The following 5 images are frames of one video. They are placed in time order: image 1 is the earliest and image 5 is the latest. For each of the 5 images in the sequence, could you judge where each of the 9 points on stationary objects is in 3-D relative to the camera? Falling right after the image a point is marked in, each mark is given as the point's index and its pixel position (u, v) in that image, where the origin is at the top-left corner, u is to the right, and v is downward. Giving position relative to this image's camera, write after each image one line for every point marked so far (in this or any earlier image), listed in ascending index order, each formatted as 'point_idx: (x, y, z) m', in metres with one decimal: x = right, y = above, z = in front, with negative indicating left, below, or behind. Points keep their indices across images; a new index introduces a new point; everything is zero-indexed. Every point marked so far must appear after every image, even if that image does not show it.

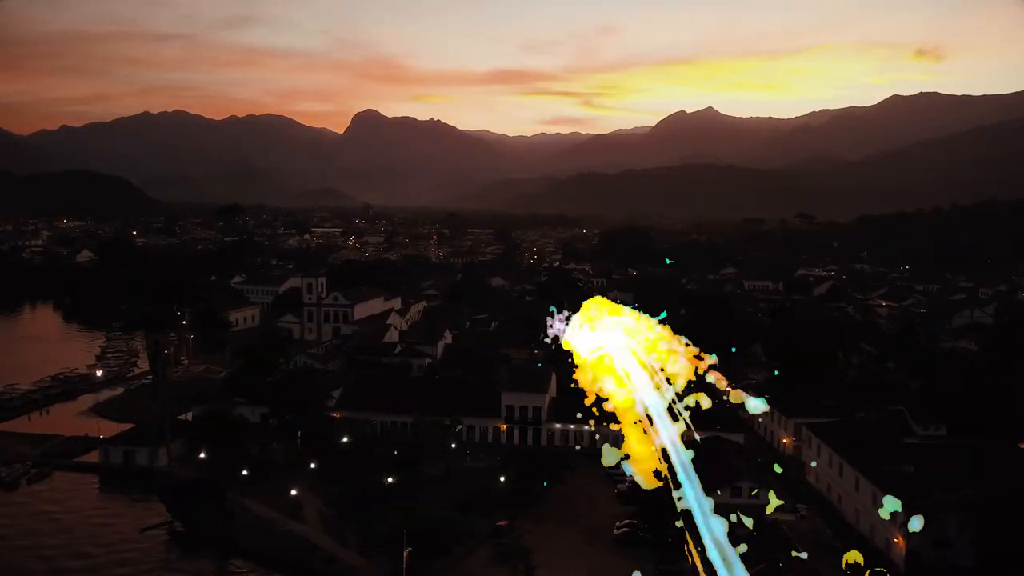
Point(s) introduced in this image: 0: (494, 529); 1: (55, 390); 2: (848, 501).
0: (-0.2, -3.1, +10.0) m
1: (-9.9, -2.3, +16.7) m
2: (+4.7, -3.0, +10.6) m
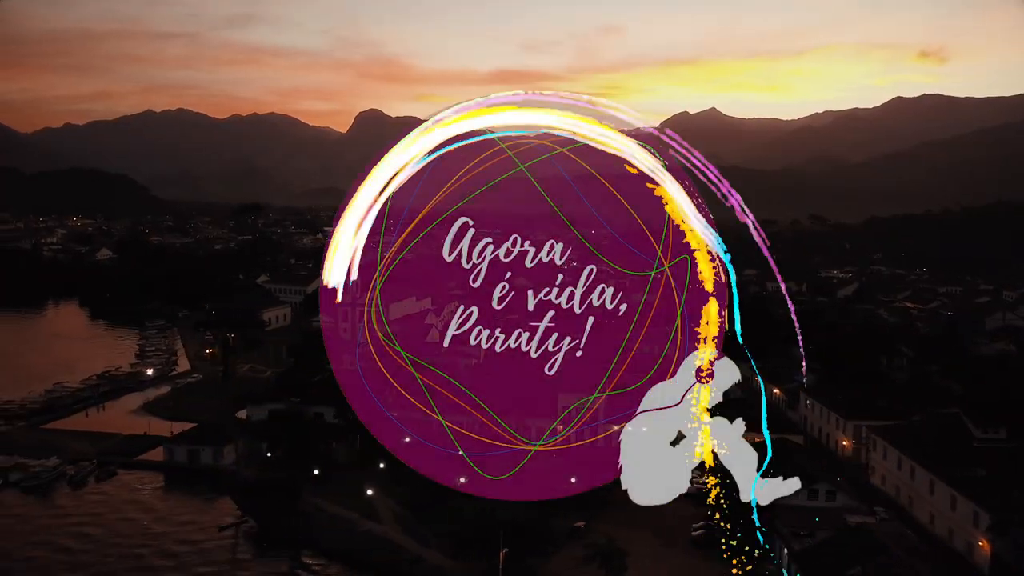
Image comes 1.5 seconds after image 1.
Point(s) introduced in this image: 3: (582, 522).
0: (+0.8, -3.1, +10.1) m
1: (-8.9, -2.2, +16.8) m
2: (+5.7, -3.0, +10.7) m
3: (+1.0, -3.1, +10.3) m
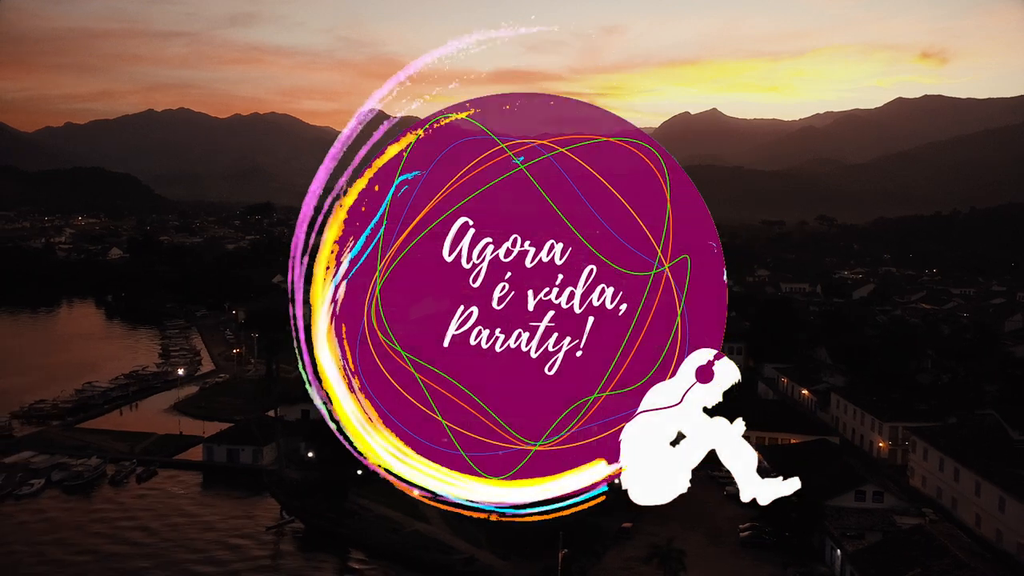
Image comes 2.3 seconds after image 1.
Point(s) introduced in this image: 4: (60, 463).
0: (+1.5, -3.1, +10.1) m
1: (-8.3, -2.2, +16.8) m
2: (+6.3, -3.0, +10.7) m
3: (+1.6, -3.1, +10.3) m
4: (-7.1, -2.7, +12.0) m
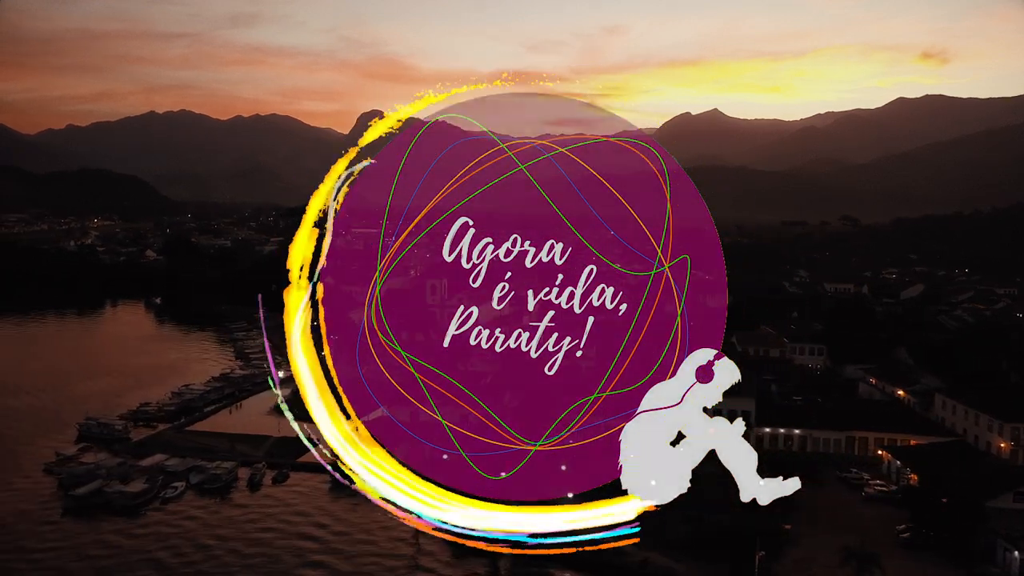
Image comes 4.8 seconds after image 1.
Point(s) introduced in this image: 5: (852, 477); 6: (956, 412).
0: (+3.6, -3.2, +10.1) m
1: (-6.2, -2.3, +16.8) m
2: (+8.4, -3.1, +10.7) m
3: (+3.7, -3.2, +10.3) m
4: (-5.0, -2.8, +12.0) m
5: (+5.4, -3.0, +12.2) m
6: (+8.5, -2.4, +14.8) m
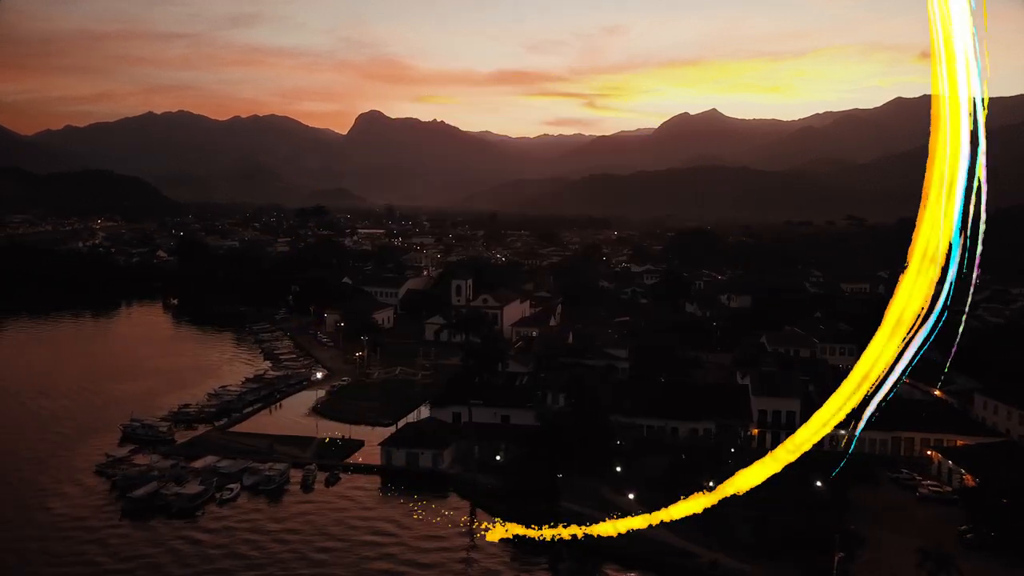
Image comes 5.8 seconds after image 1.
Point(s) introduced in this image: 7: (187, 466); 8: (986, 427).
0: (+4.4, -3.2, +10.1) m
1: (-5.4, -2.3, +16.7) m
2: (+9.3, -3.1, +10.7) m
3: (+4.5, -3.2, +10.3) m
4: (-4.1, -2.8, +12.0) m
5: (+6.2, -3.0, +12.2) m
6: (+9.3, -2.4, +14.8) m
7: (-5.1, -2.8, +12.0) m
8: (+9.1, -2.7, +14.7) m
